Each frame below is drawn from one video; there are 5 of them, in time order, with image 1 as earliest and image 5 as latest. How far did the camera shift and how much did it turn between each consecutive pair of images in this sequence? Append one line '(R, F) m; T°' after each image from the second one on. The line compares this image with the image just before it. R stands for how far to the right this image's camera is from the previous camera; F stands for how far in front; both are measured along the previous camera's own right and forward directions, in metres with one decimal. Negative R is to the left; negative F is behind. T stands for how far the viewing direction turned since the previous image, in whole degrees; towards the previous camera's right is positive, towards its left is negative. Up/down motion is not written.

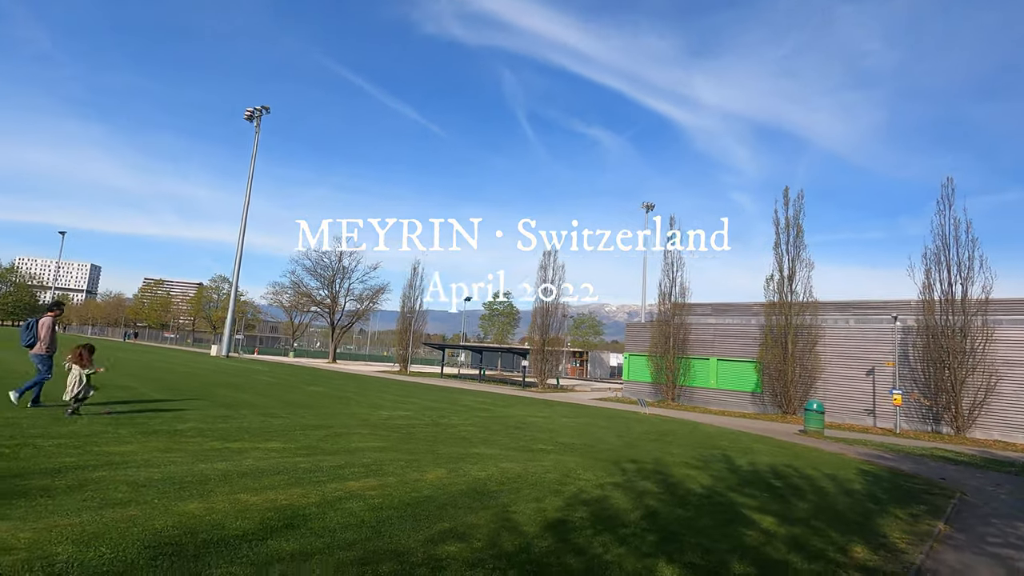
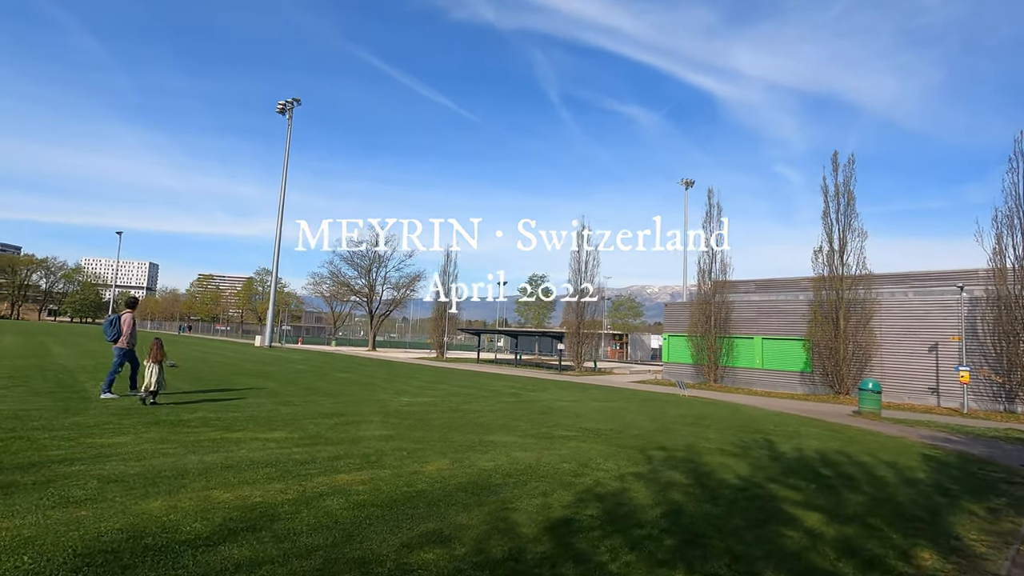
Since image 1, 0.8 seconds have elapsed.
(+0.4, +0.8) m; -4°
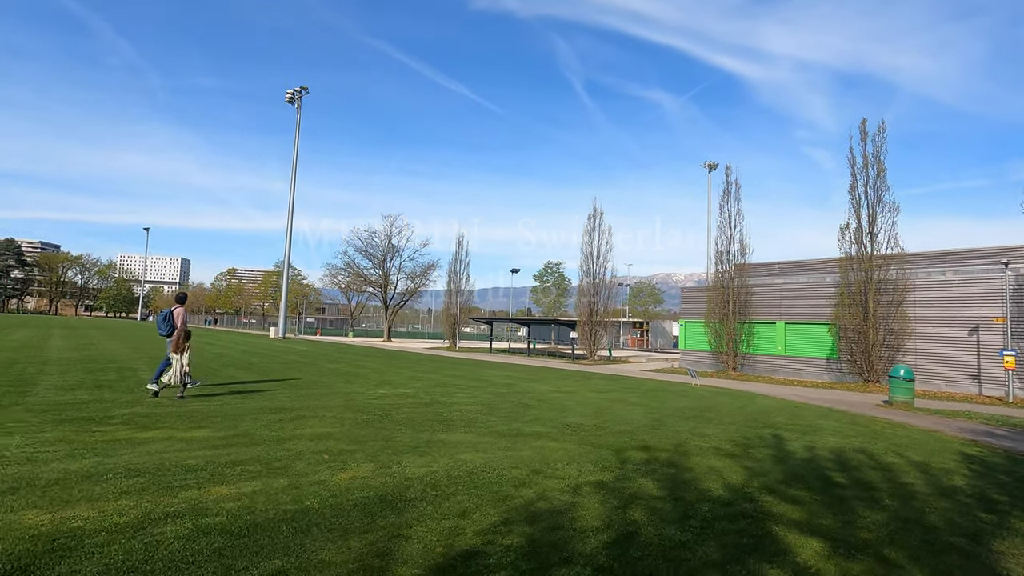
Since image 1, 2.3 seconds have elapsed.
(+0.9, +1.3) m; -3°
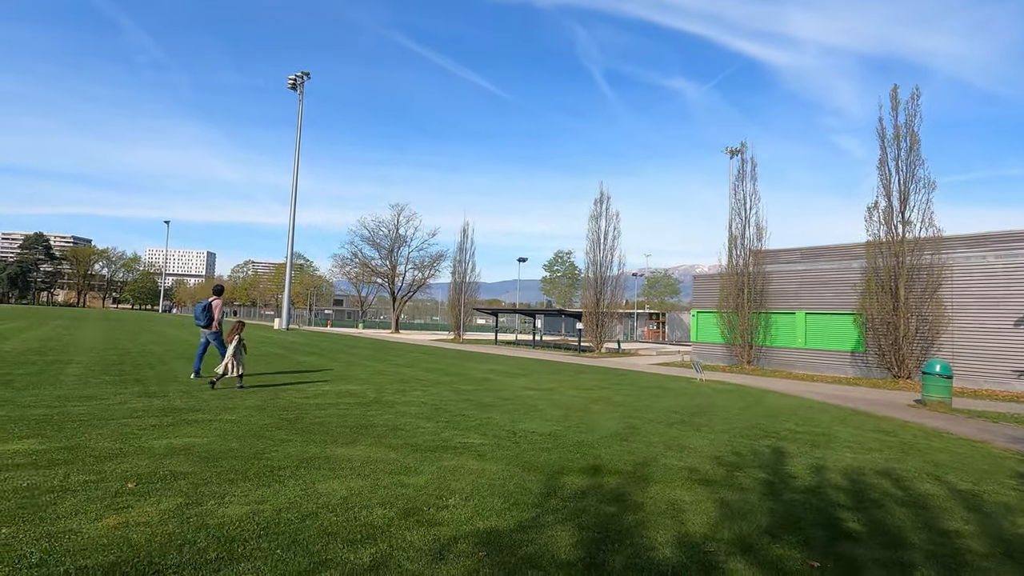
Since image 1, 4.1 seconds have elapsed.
(+1.1, +1.8) m; -2°
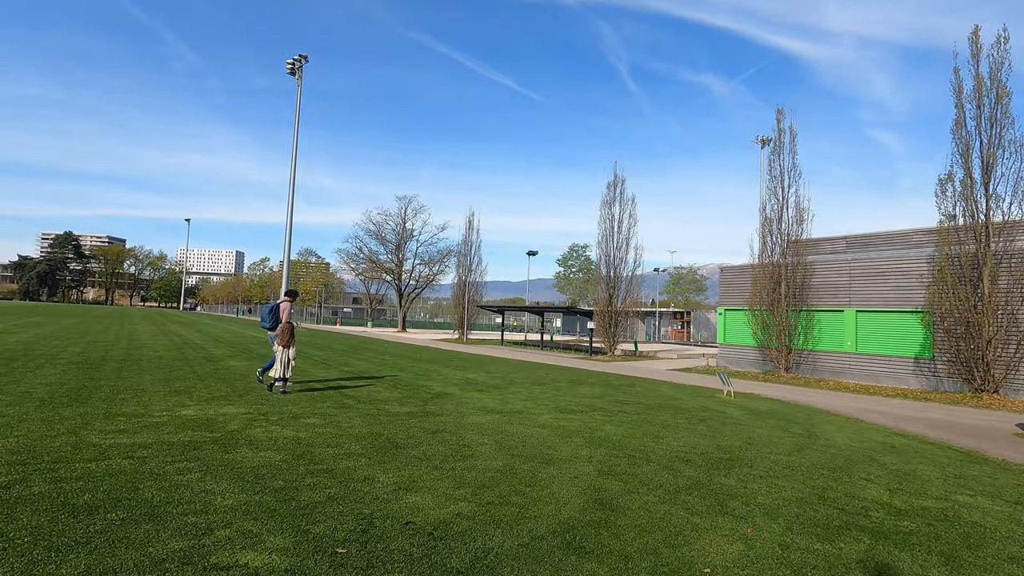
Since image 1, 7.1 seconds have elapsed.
(+1.2, +3.5) m; -3°
